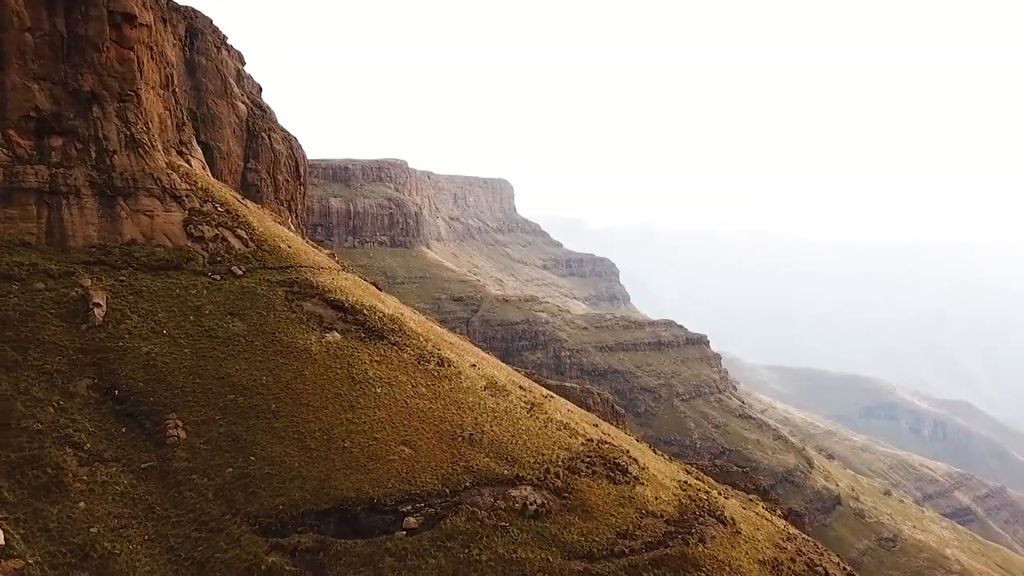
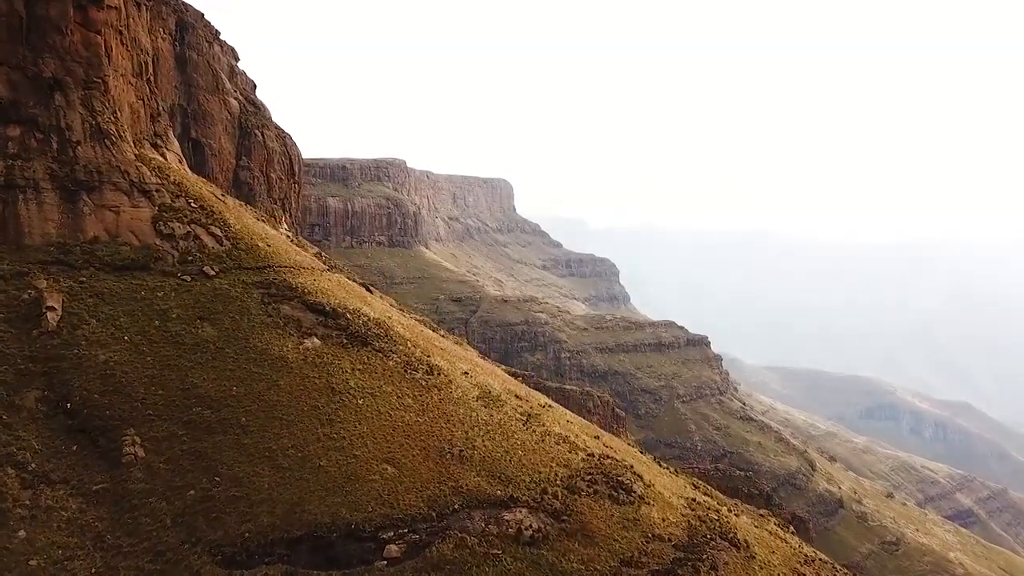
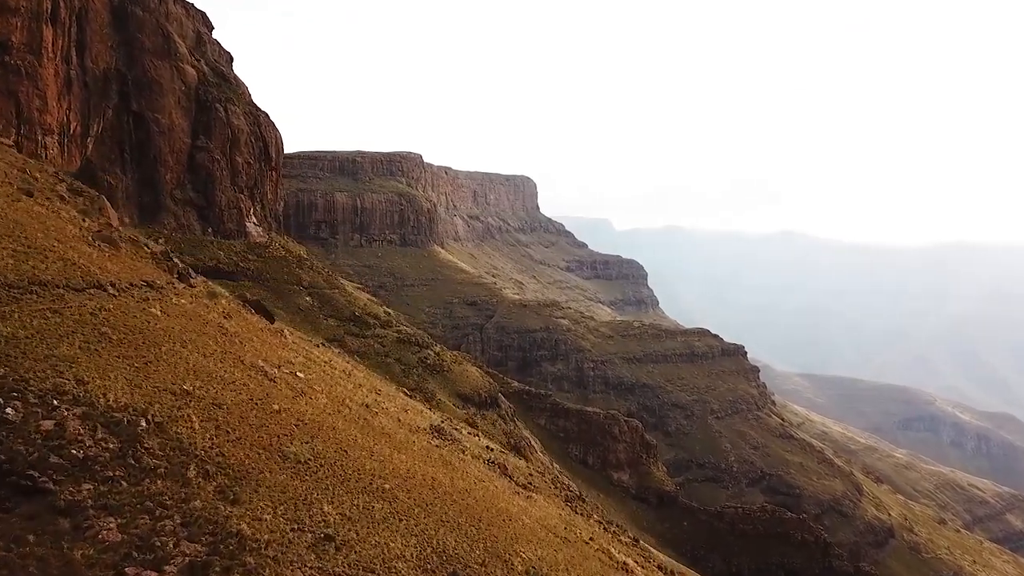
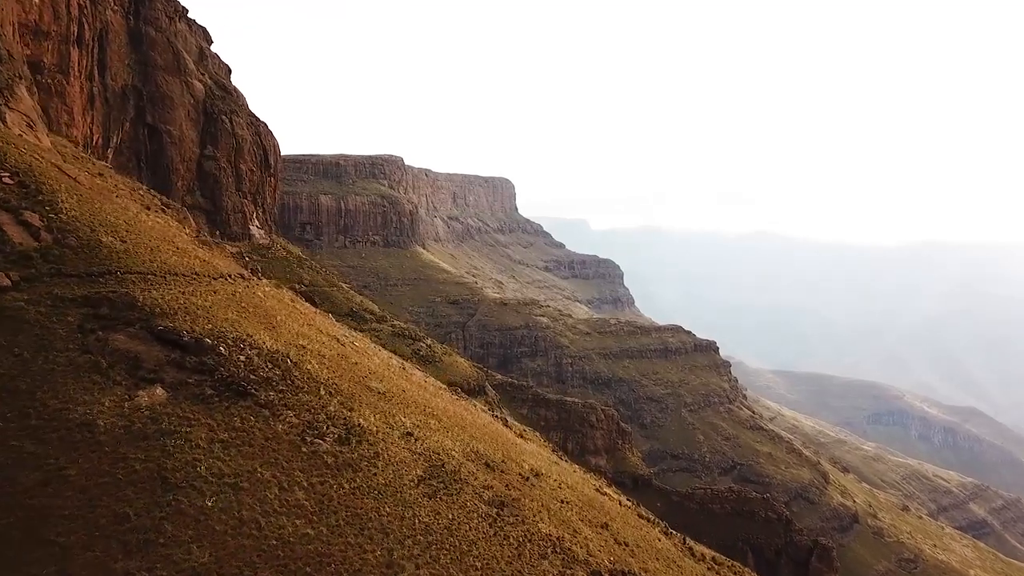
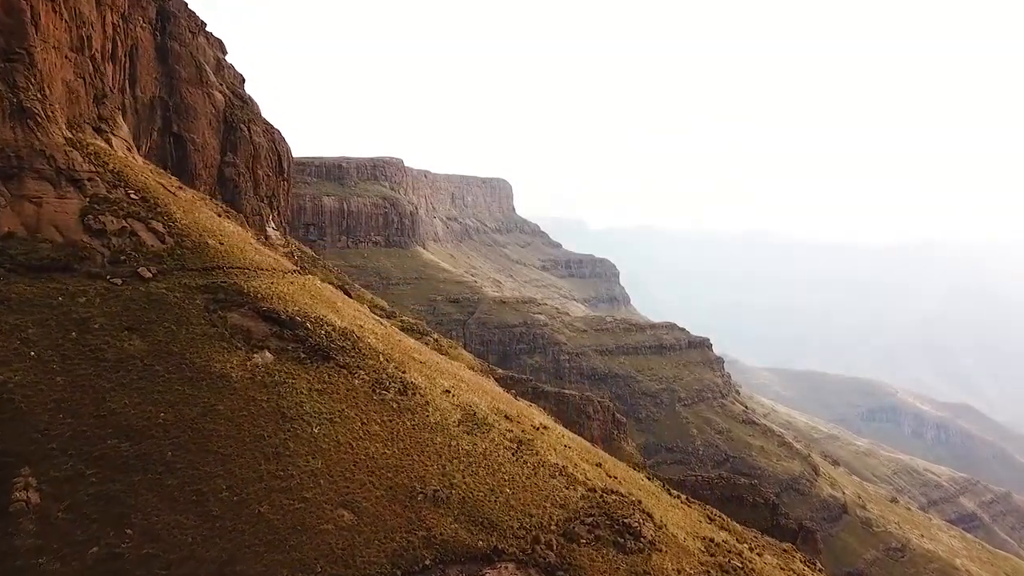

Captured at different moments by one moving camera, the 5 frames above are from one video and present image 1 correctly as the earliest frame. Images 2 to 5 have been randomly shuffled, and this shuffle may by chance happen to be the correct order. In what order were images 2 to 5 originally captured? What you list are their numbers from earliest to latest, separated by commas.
2, 5, 4, 3
